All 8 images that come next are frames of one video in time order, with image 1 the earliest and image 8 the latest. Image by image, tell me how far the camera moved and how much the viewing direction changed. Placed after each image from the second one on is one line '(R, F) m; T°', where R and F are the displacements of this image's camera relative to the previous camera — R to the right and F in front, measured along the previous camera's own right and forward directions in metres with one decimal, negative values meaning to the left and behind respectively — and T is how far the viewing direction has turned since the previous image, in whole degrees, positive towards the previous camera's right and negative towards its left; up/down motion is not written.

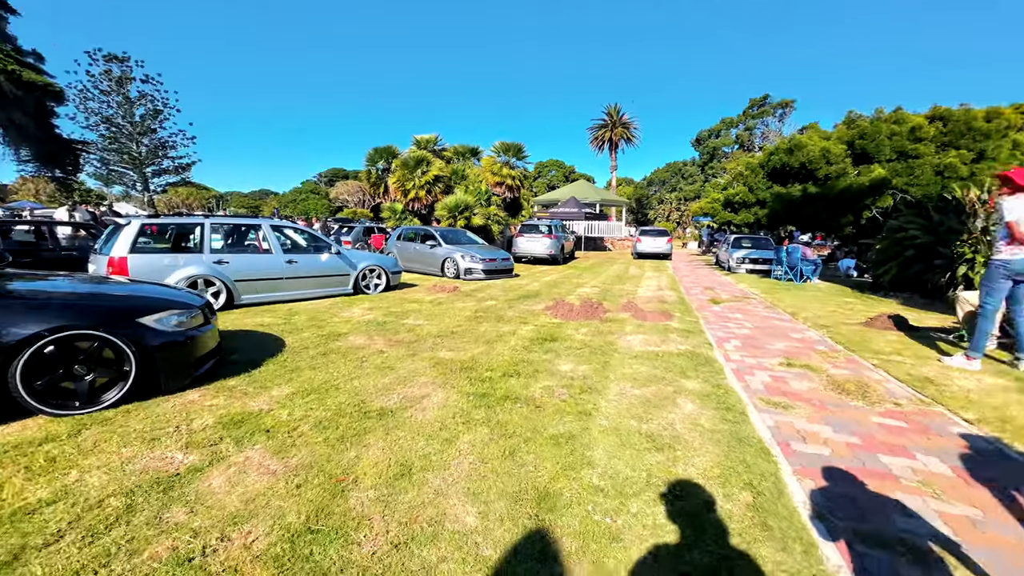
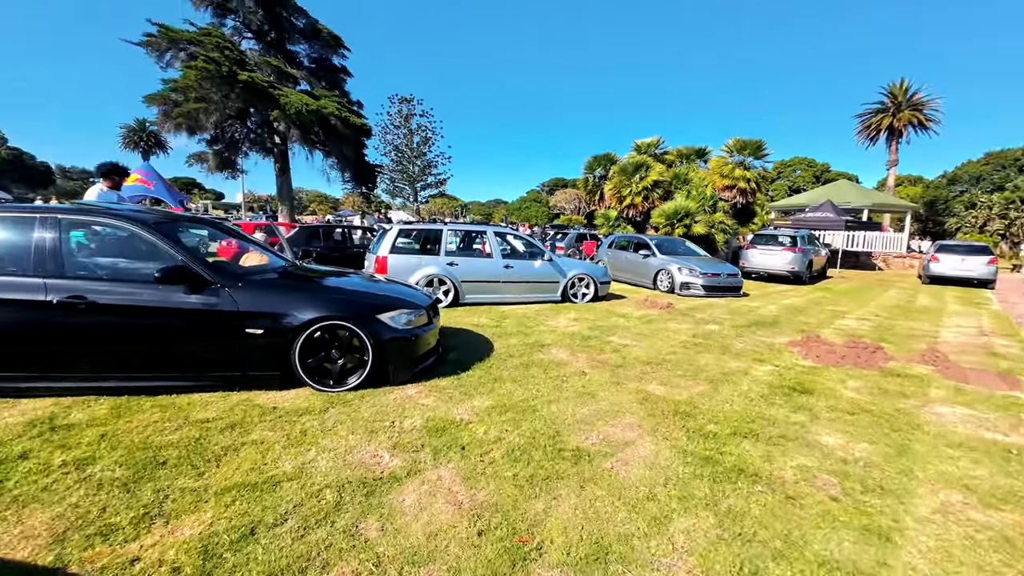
(-0.2, +0.5) m; -27°
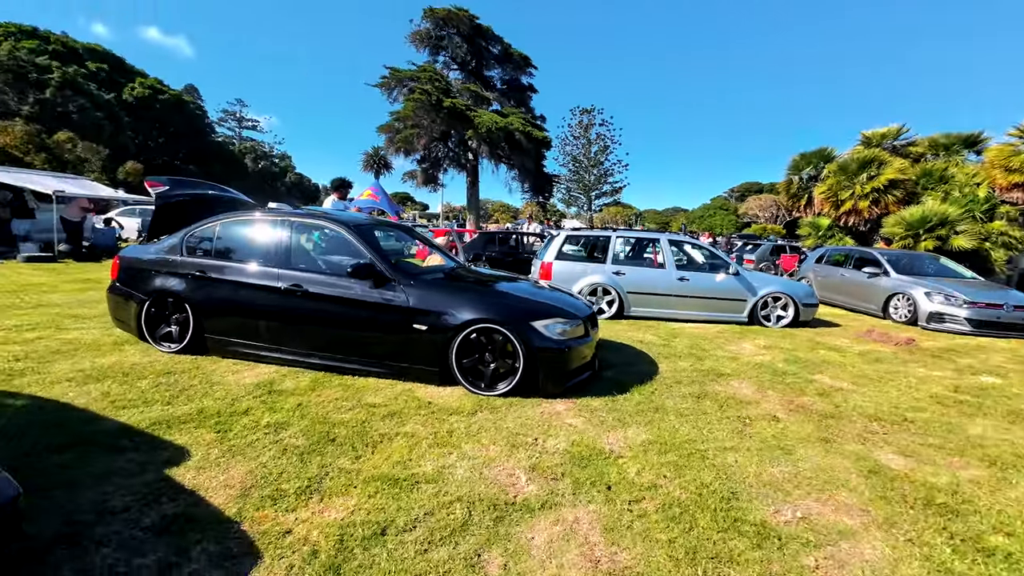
(0.0, +0.3) m; -22°
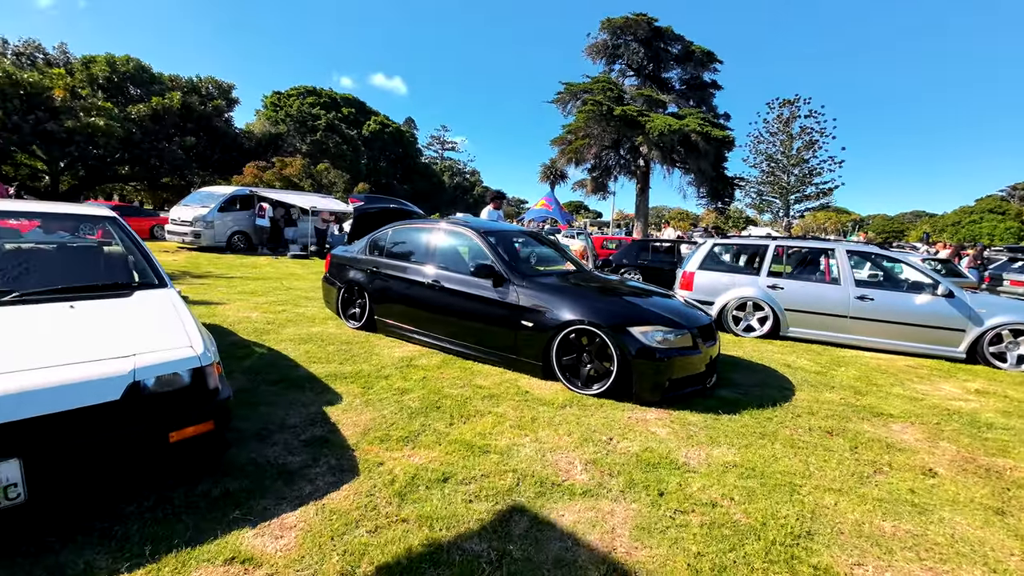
(+0.6, -0.2) m; -22°
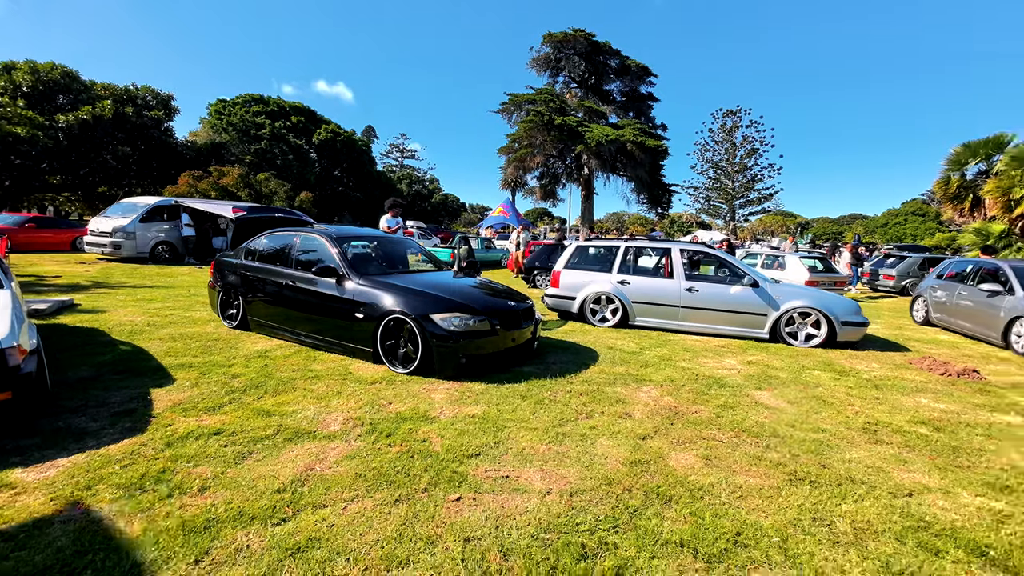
(+1.5, -0.8) m; +4°
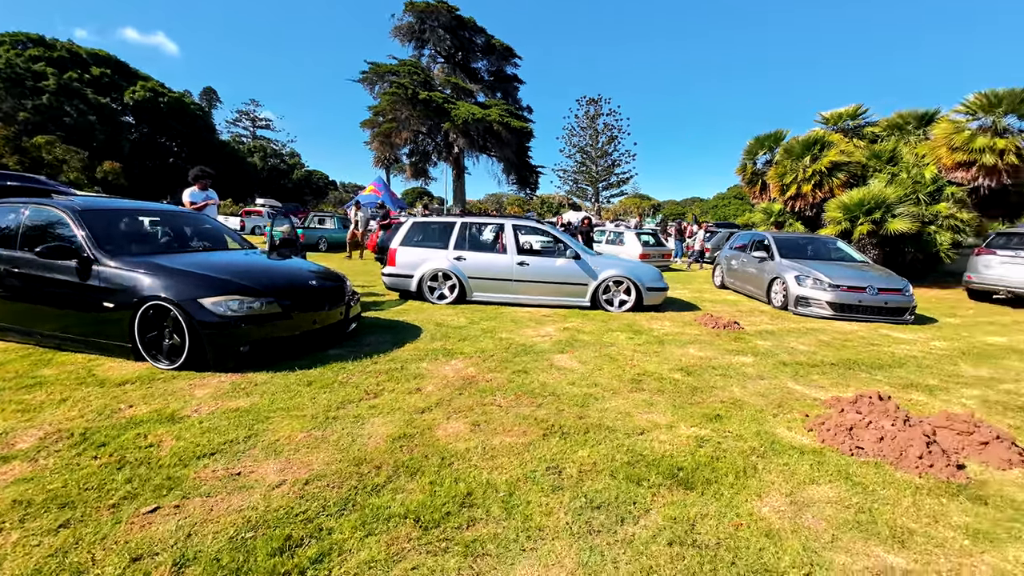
(+0.8, 0.0) m; +15°
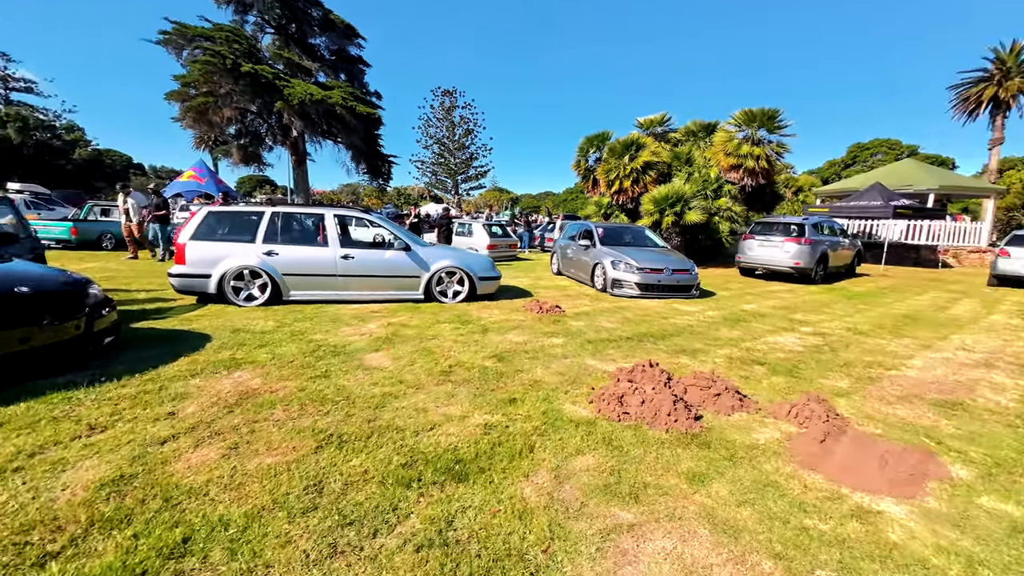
(+0.6, +0.1) m; +18°
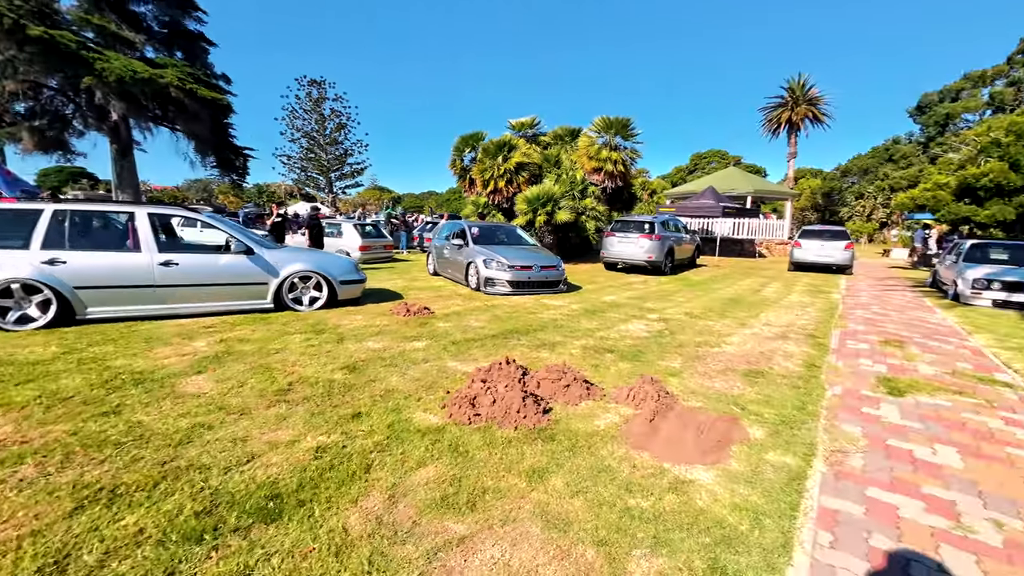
(+0.3, +0.1) m; +15°
